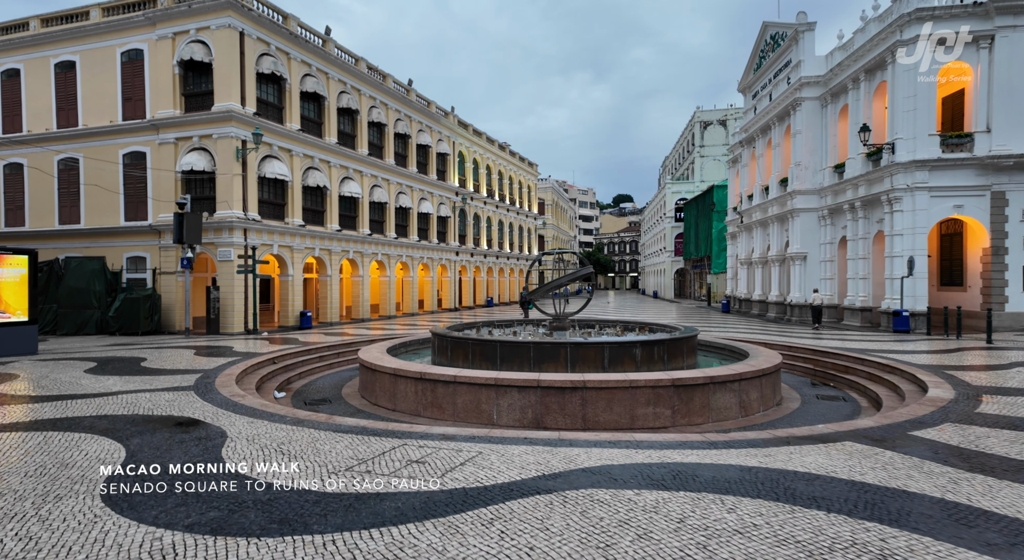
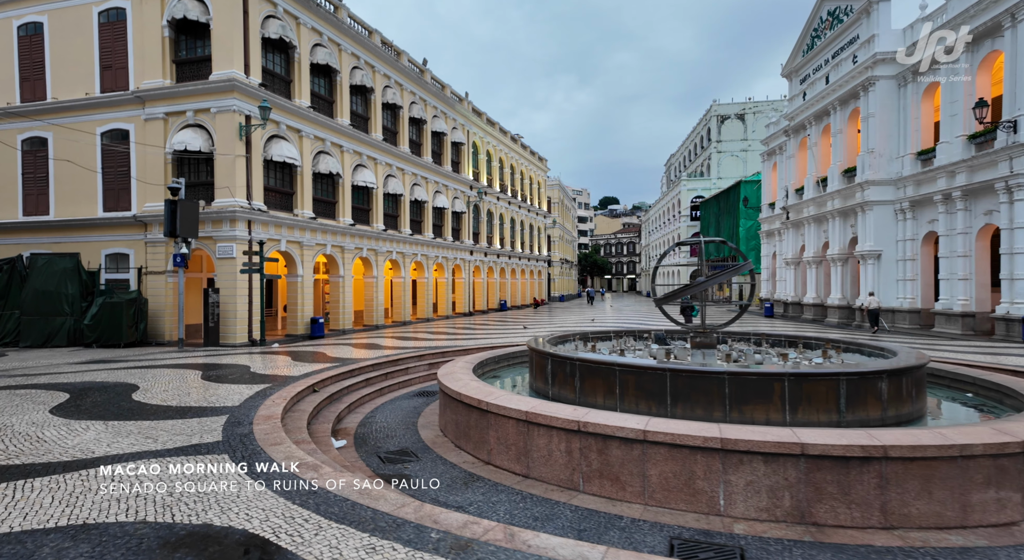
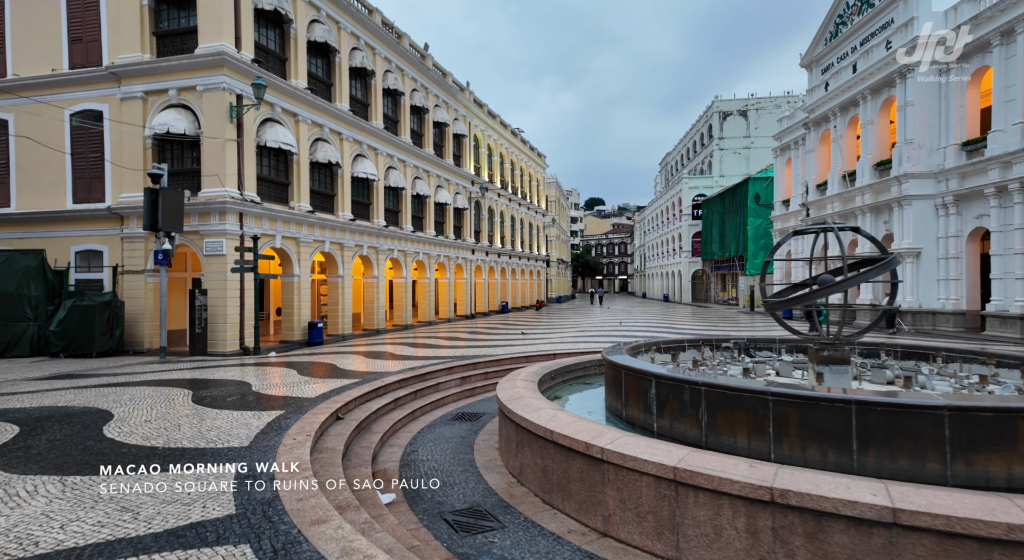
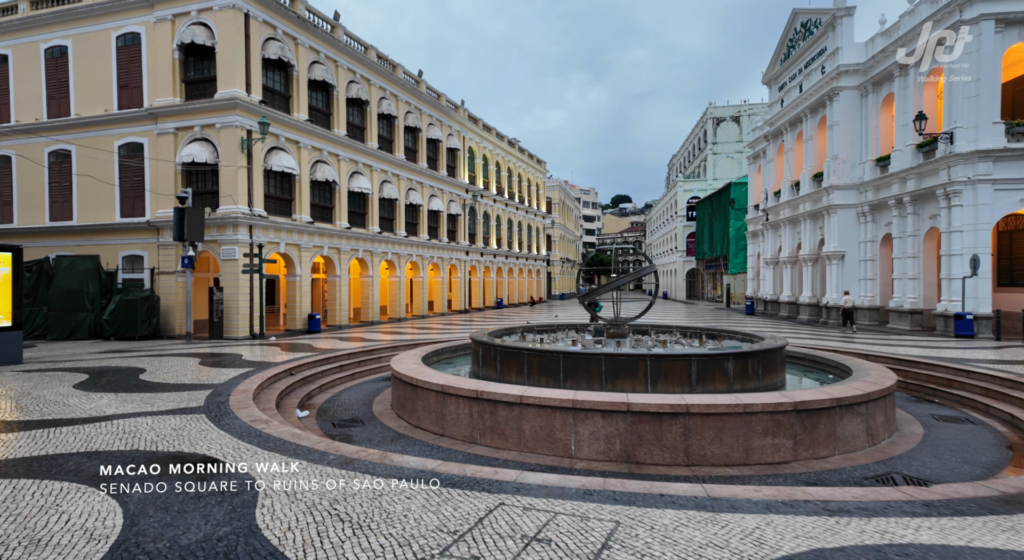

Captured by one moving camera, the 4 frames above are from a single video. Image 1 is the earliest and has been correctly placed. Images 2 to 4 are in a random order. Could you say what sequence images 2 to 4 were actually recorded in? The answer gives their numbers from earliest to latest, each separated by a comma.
4, 2, 3
